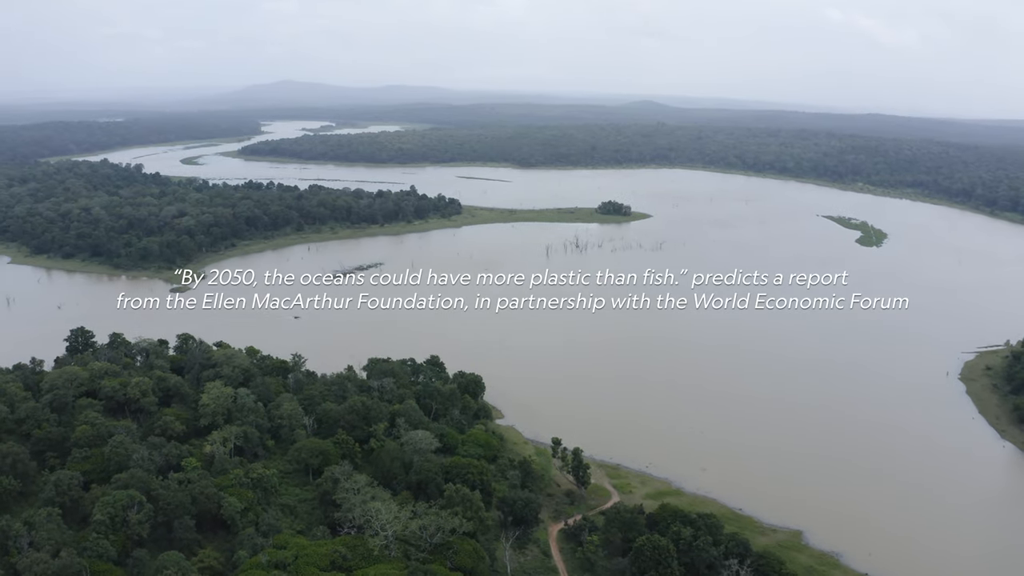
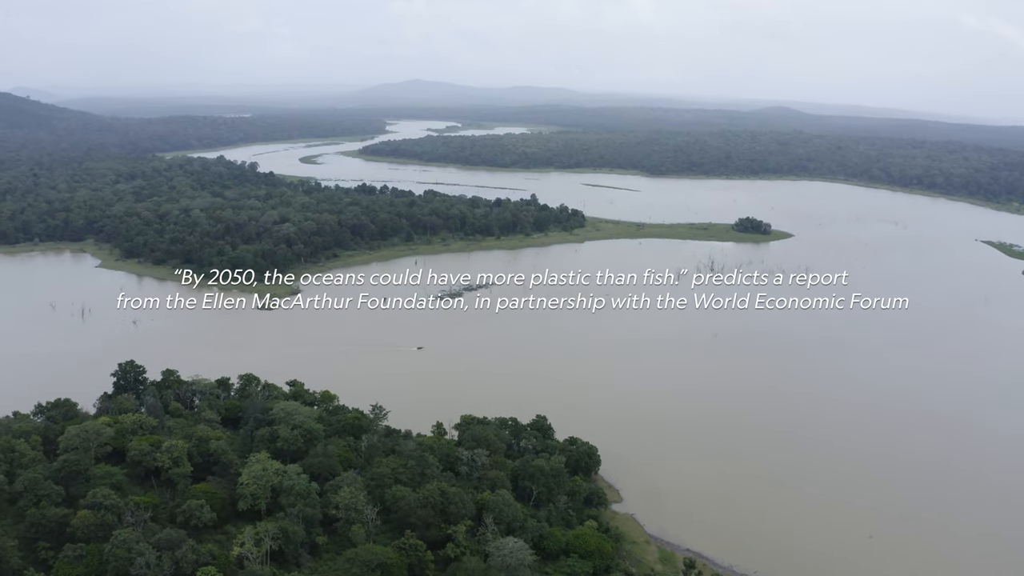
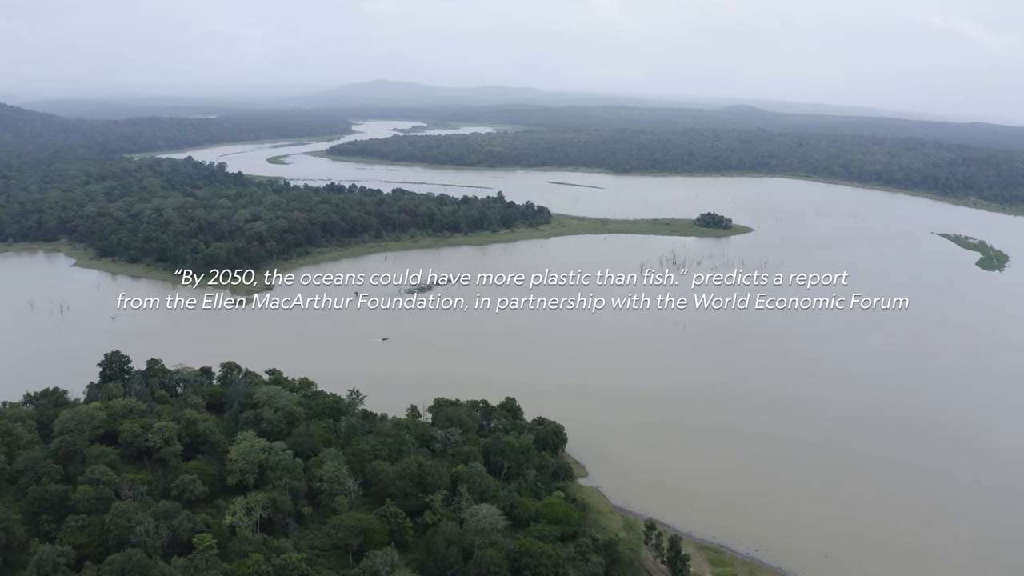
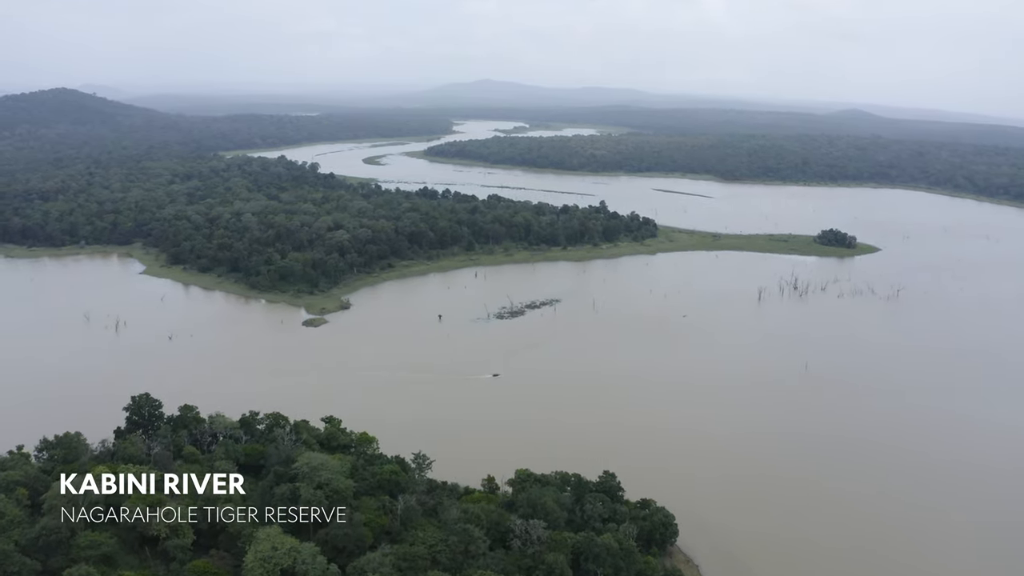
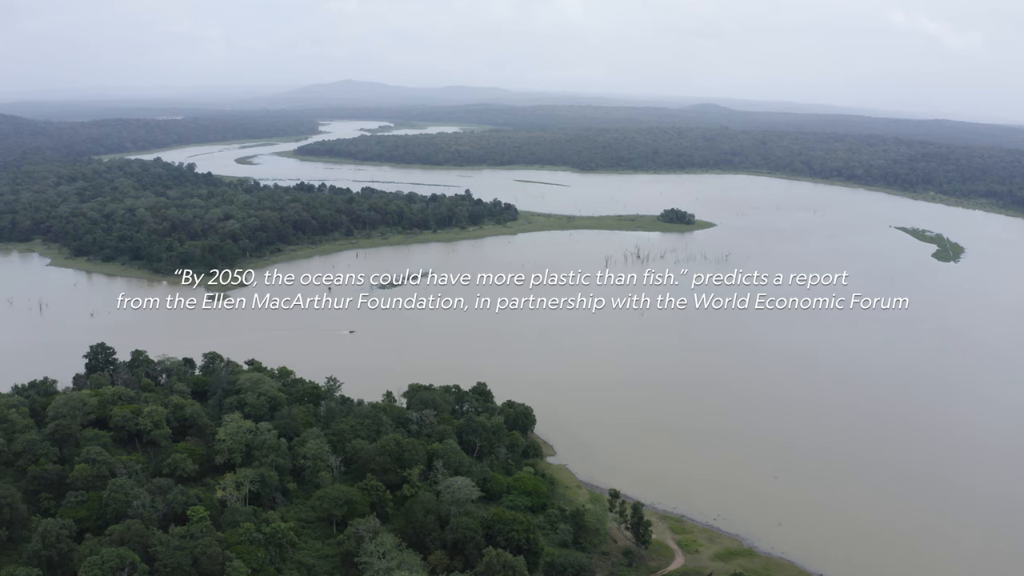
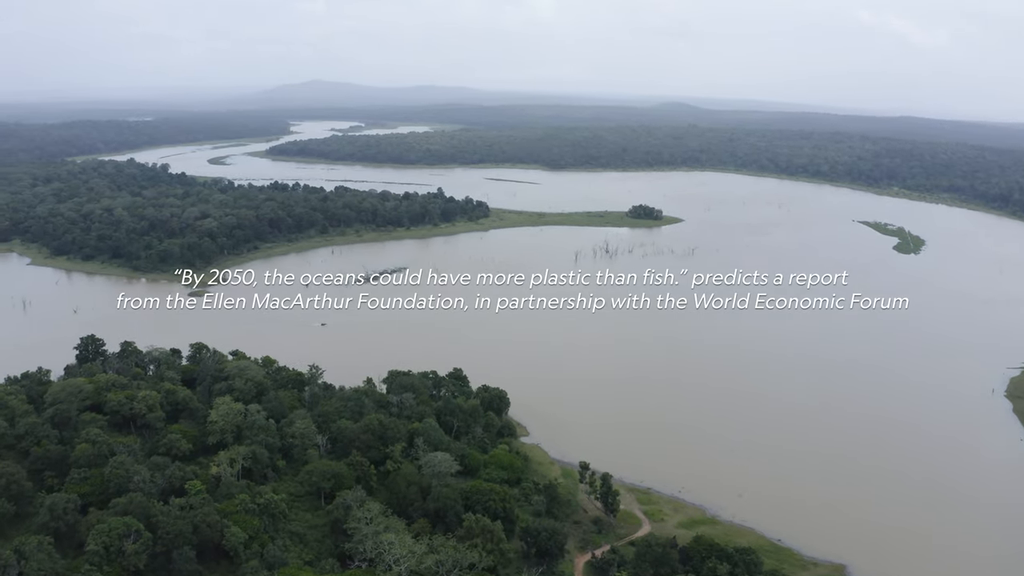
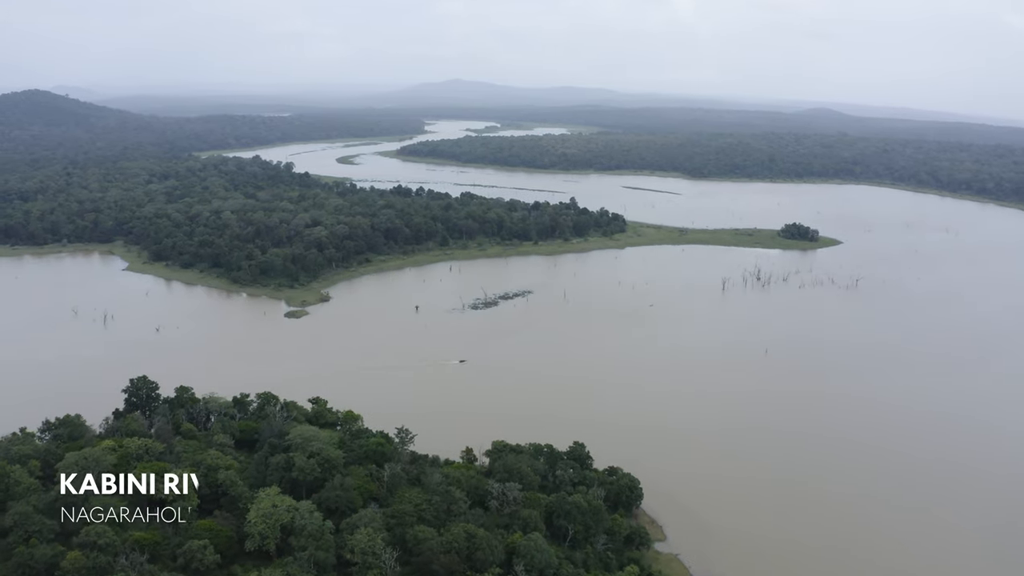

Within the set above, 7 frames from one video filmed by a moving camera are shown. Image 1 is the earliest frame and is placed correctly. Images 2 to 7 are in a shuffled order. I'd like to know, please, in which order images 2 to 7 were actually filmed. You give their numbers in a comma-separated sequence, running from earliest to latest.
6, 5, 3, 2, 7, 4
